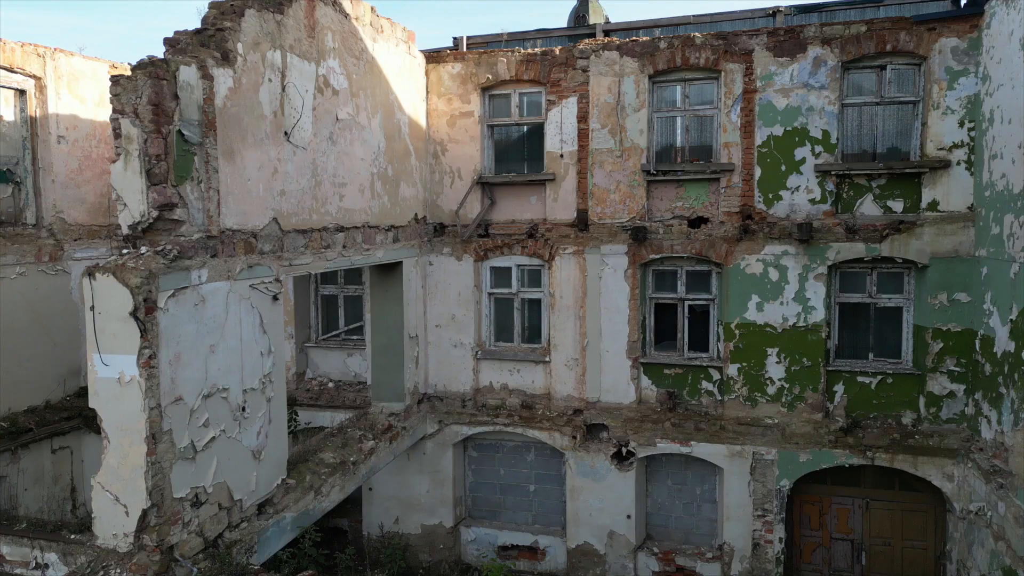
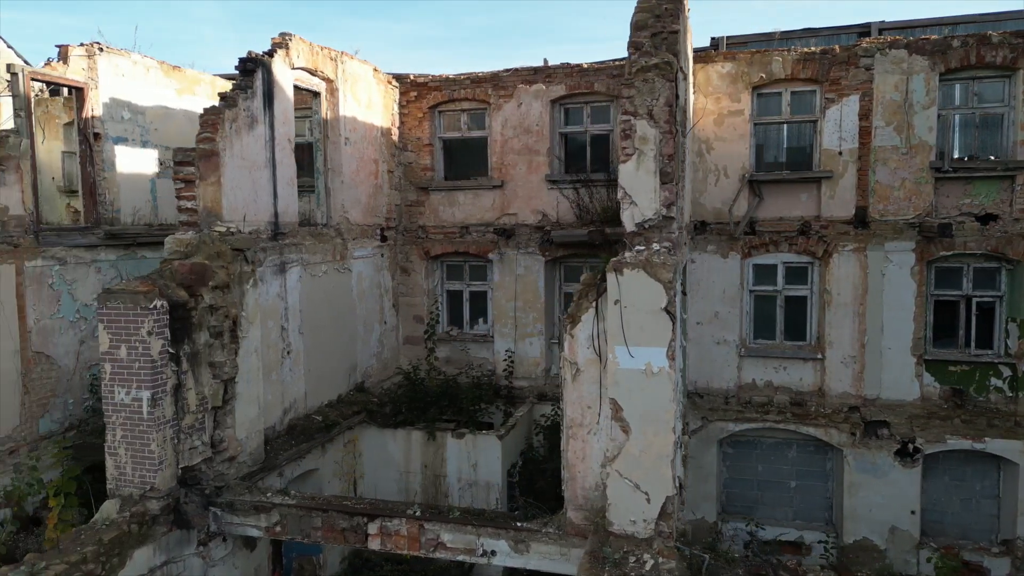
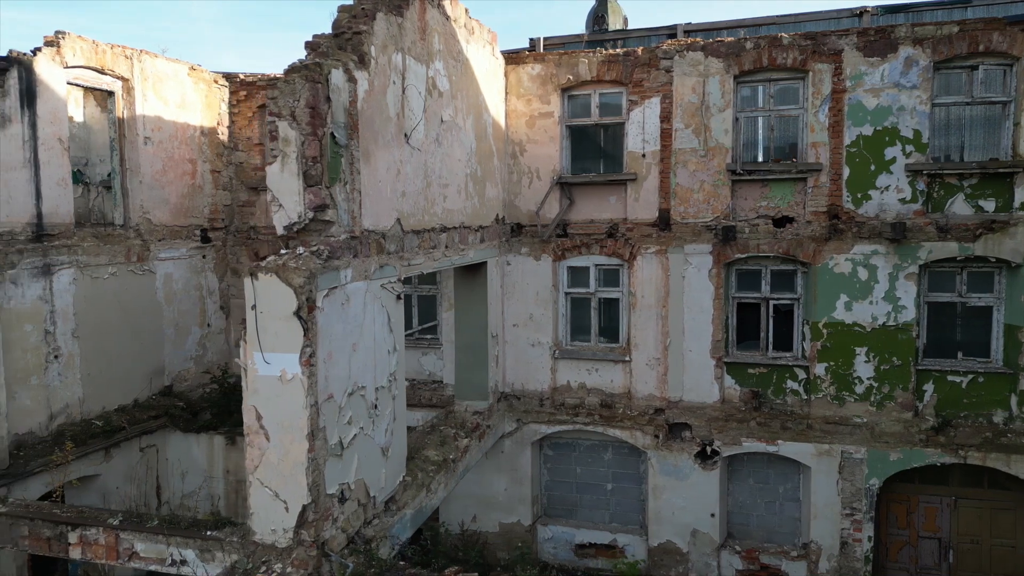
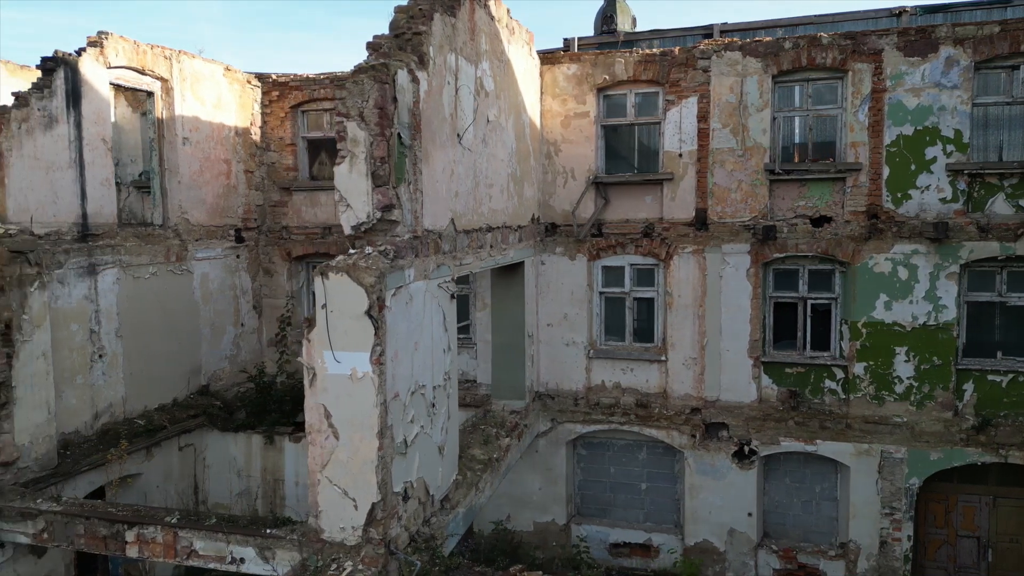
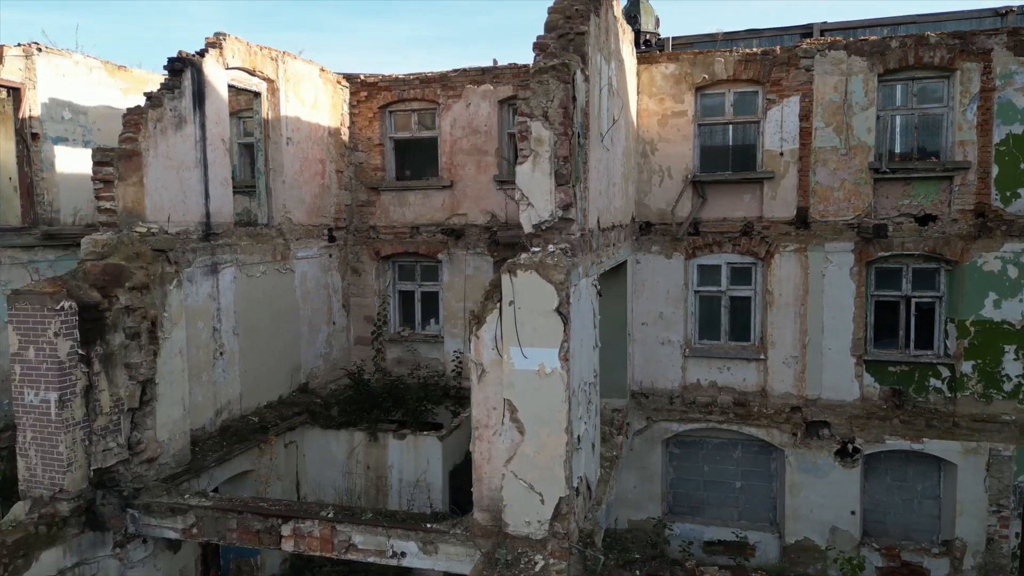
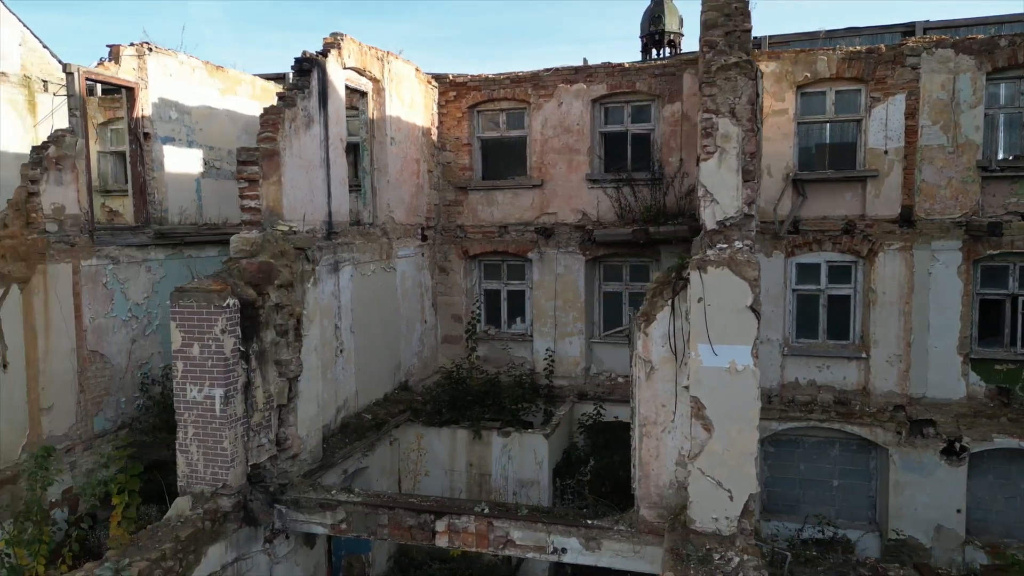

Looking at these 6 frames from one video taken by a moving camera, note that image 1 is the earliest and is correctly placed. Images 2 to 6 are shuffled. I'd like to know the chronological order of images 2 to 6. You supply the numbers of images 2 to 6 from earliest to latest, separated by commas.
3, 4, 5, 2, 6
